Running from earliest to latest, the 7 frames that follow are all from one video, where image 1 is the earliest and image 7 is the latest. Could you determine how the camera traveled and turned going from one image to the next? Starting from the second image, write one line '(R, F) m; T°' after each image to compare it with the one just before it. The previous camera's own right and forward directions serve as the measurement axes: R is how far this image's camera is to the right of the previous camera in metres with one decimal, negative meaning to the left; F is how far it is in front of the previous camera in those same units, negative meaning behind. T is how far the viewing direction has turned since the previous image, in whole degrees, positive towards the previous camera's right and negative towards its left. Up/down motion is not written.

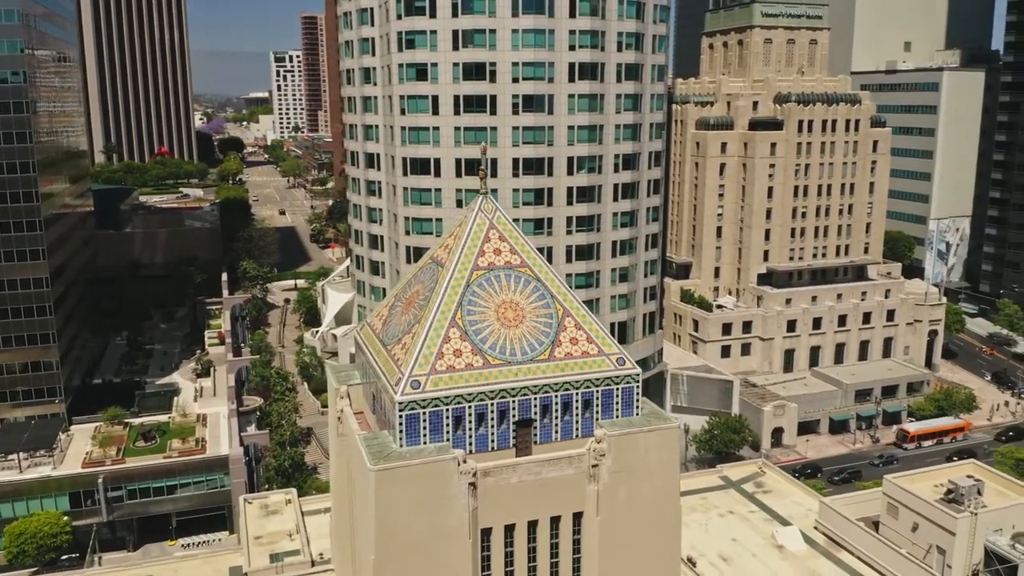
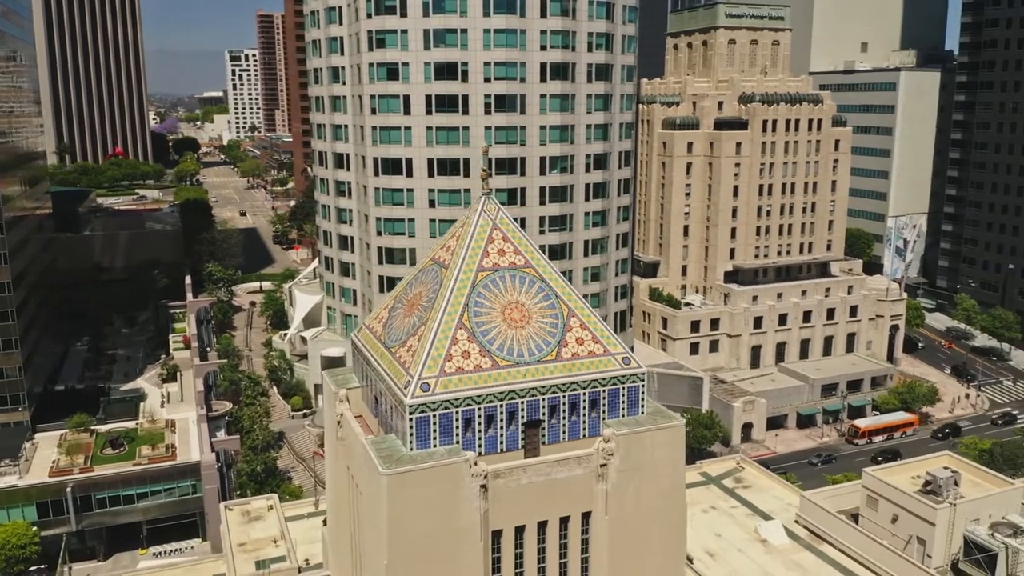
(-1.4, +0.1) m; +3°
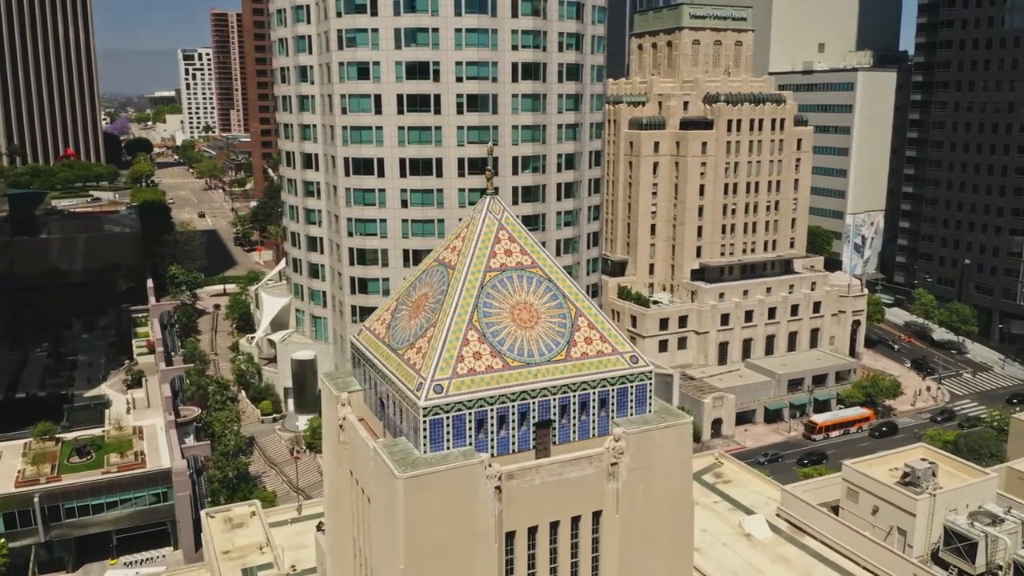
(-1.5, +0.1) m; +3°
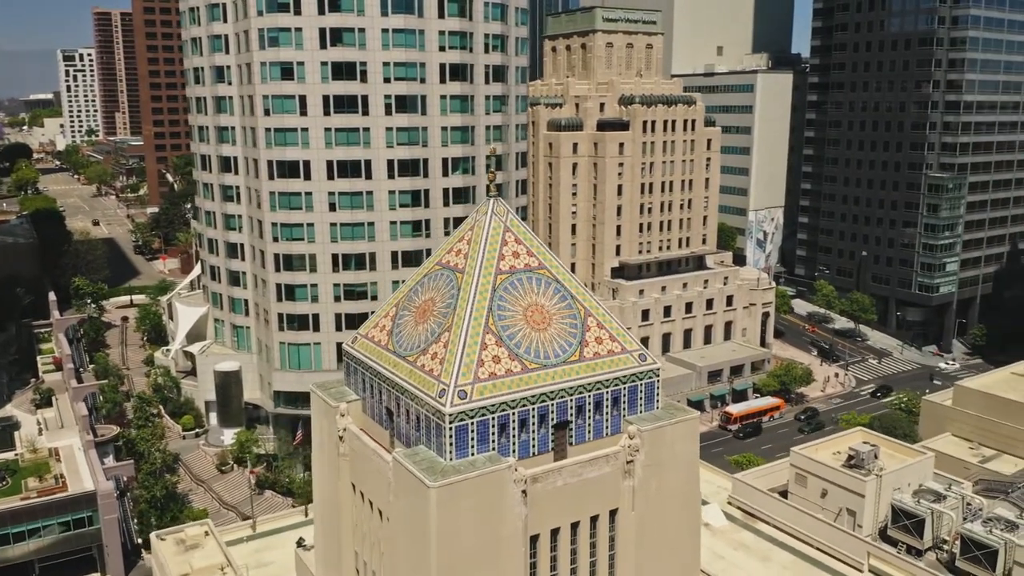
(-3.4, +0.3) m; +8°
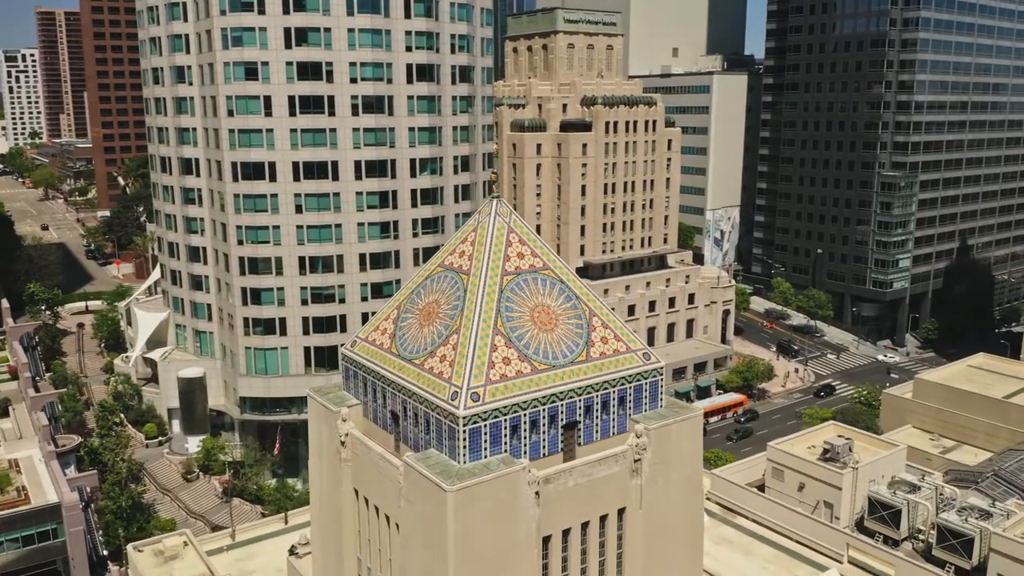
(-1.6, +0.1) m; +3°
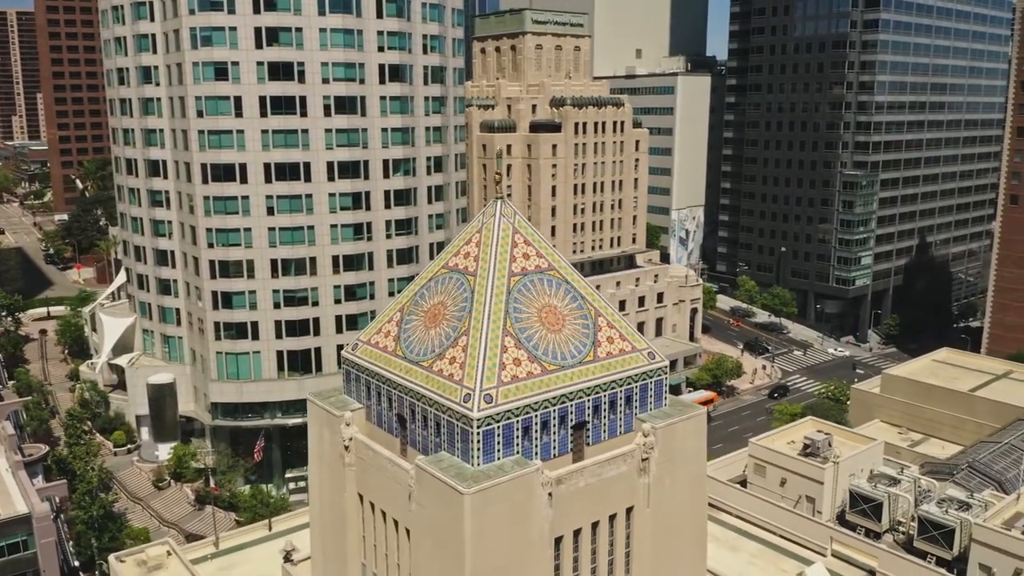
(-1.4, +0.1) m; +3°
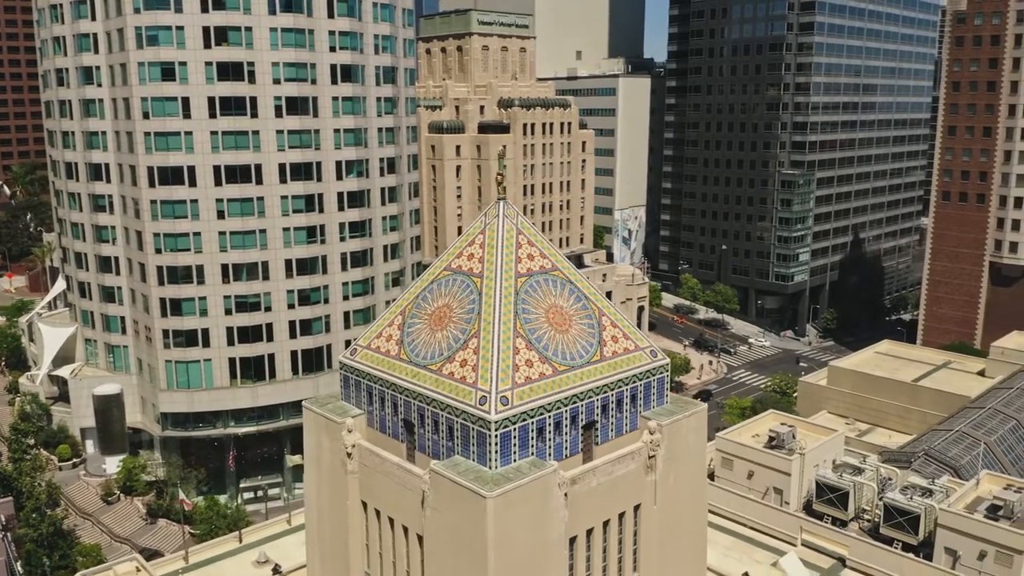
(-2.2, +0.2) m; +5°
